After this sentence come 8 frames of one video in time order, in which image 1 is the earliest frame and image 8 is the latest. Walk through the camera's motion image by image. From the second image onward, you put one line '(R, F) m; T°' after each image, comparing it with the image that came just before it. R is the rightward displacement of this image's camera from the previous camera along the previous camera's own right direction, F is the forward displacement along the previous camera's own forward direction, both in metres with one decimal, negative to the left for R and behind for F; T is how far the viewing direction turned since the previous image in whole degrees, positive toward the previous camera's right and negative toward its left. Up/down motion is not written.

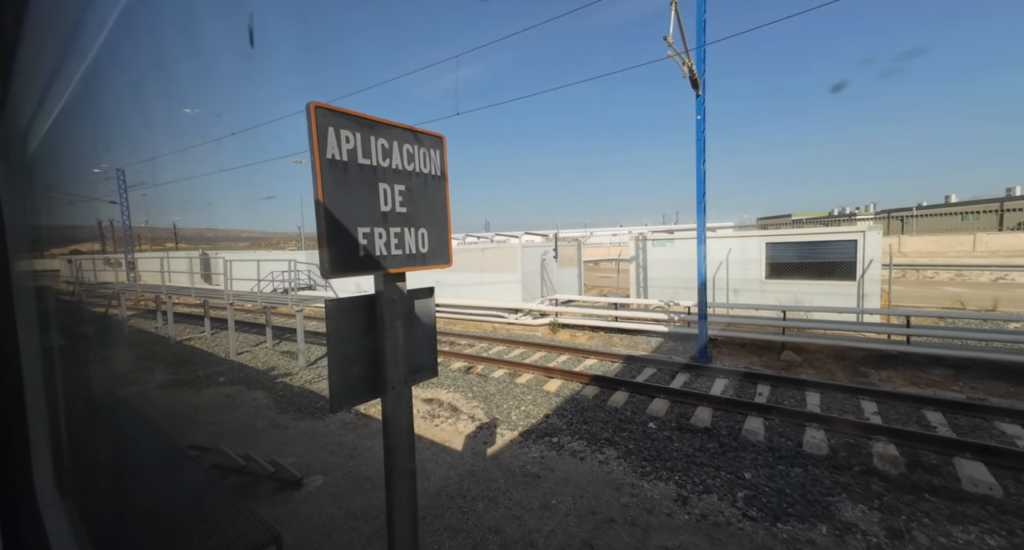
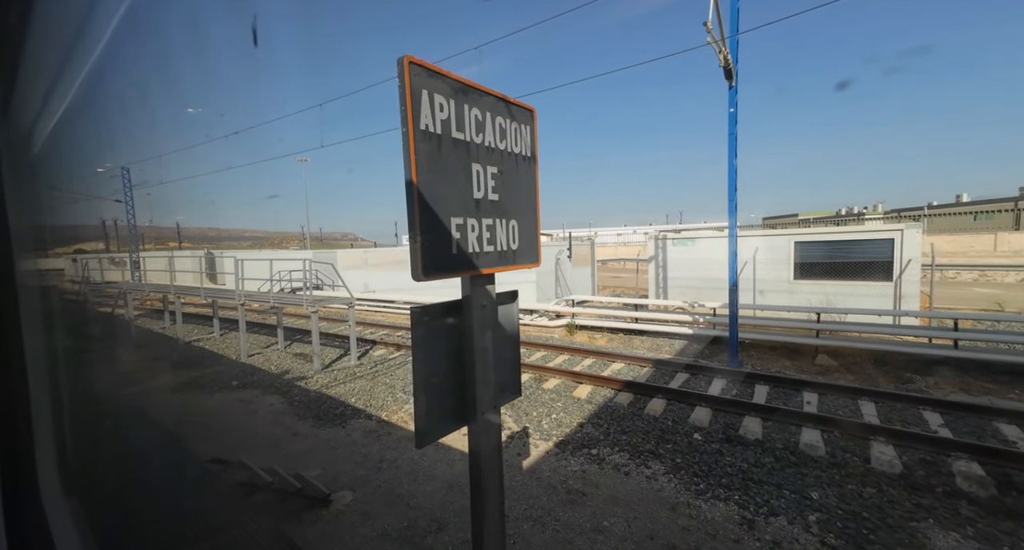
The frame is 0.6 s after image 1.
(-0.4, +0.3) m; 0°
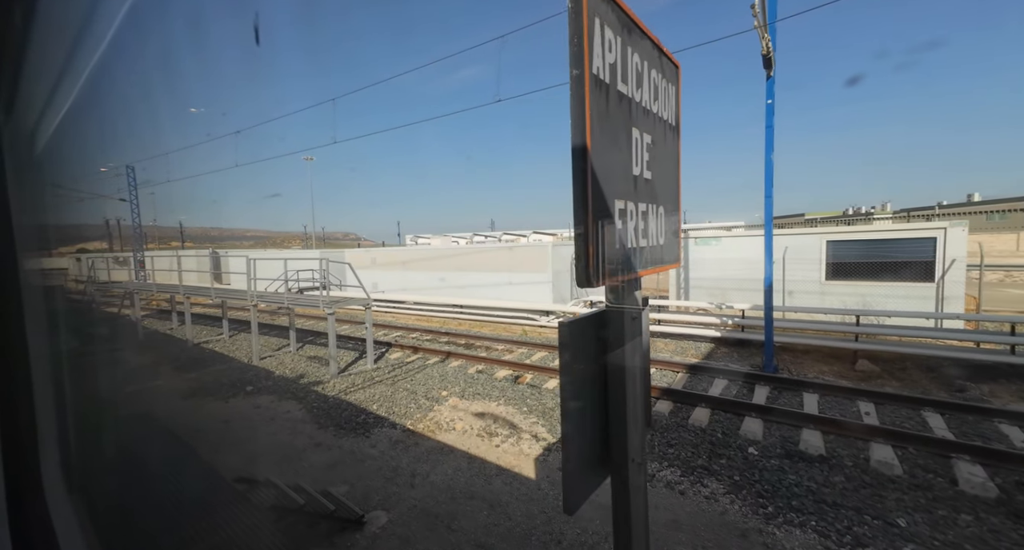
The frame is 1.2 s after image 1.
(-0.4, +0.3) m; 0°
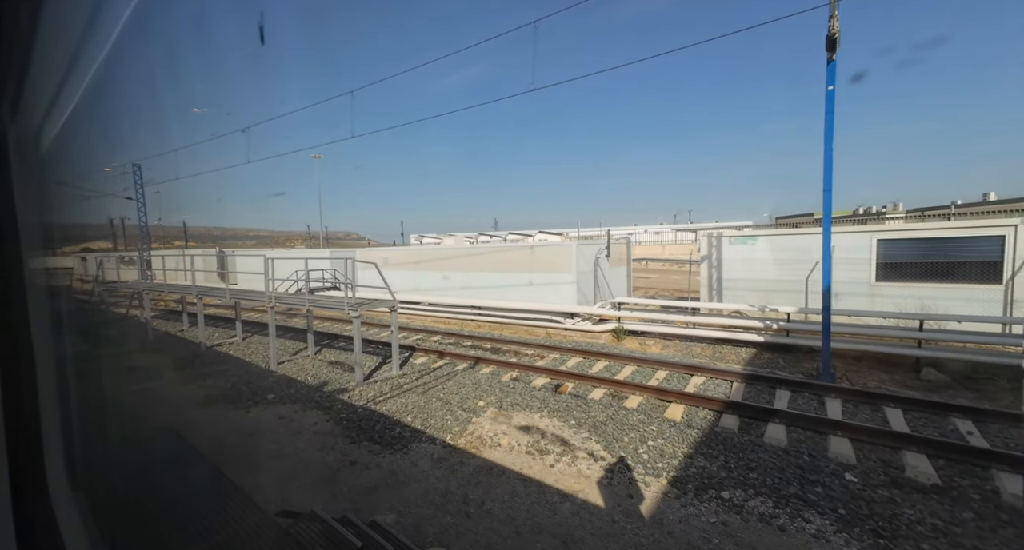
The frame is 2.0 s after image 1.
(-0.6, +0.5) m; -1°
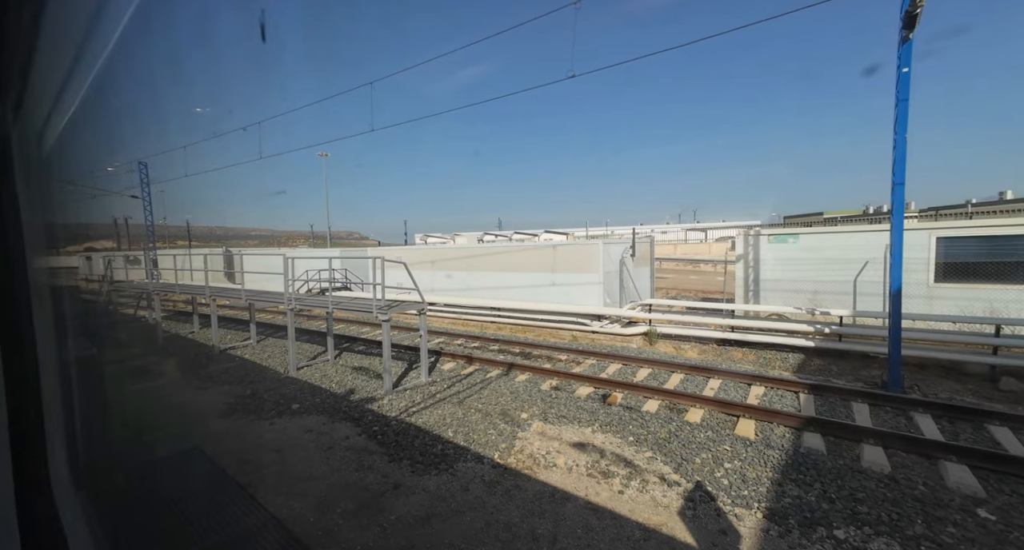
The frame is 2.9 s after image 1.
(-0.6, +0.5) m; -1°
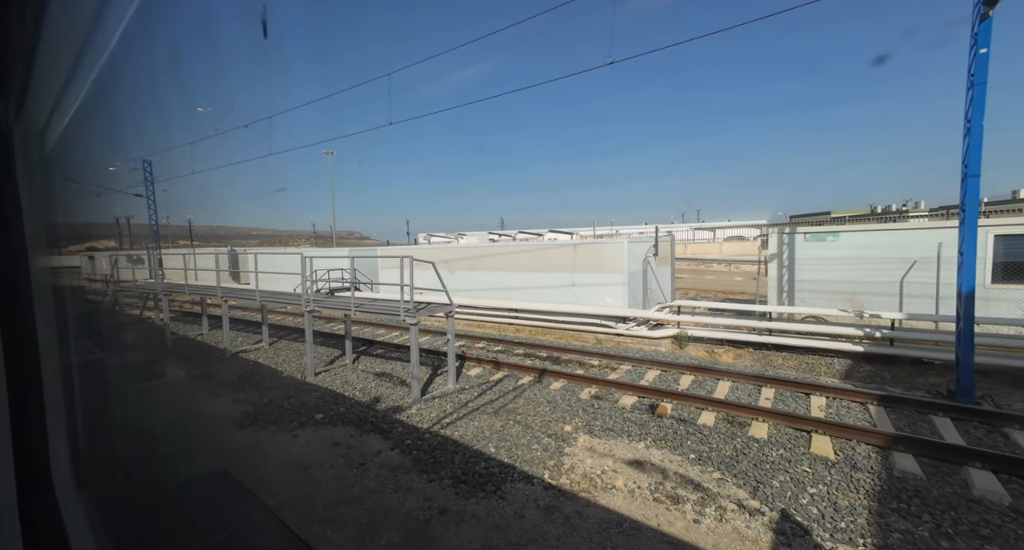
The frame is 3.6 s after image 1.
(-0.5, +0.4) m; 0°
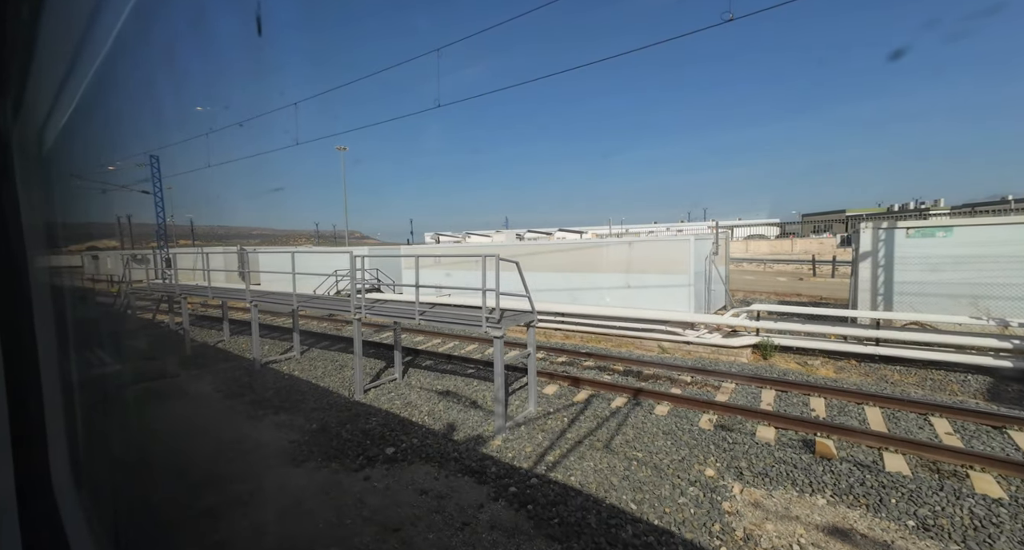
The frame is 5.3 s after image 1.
(-1.3, +1.1) m; -1°
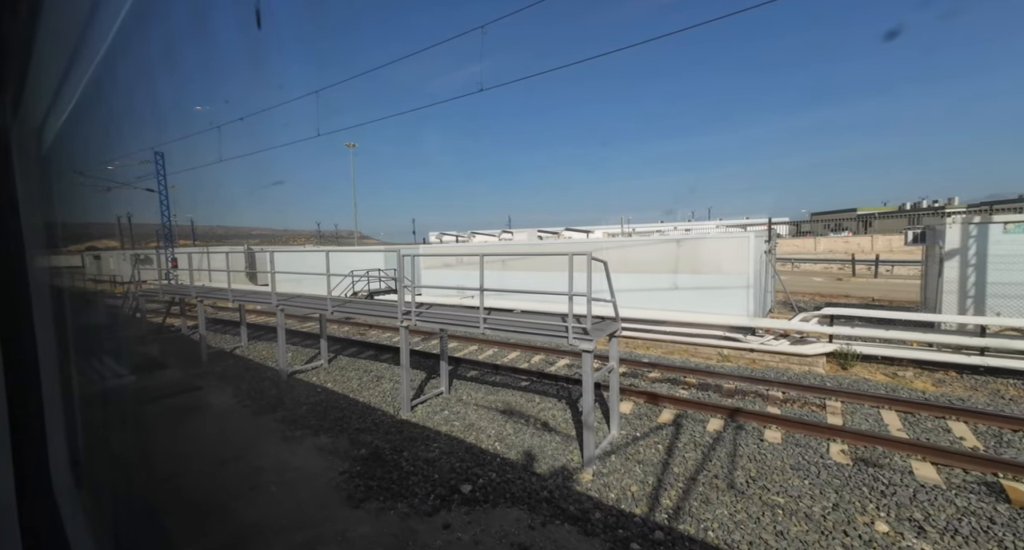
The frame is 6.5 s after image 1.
(-1.0, +0.9) m; -1°
